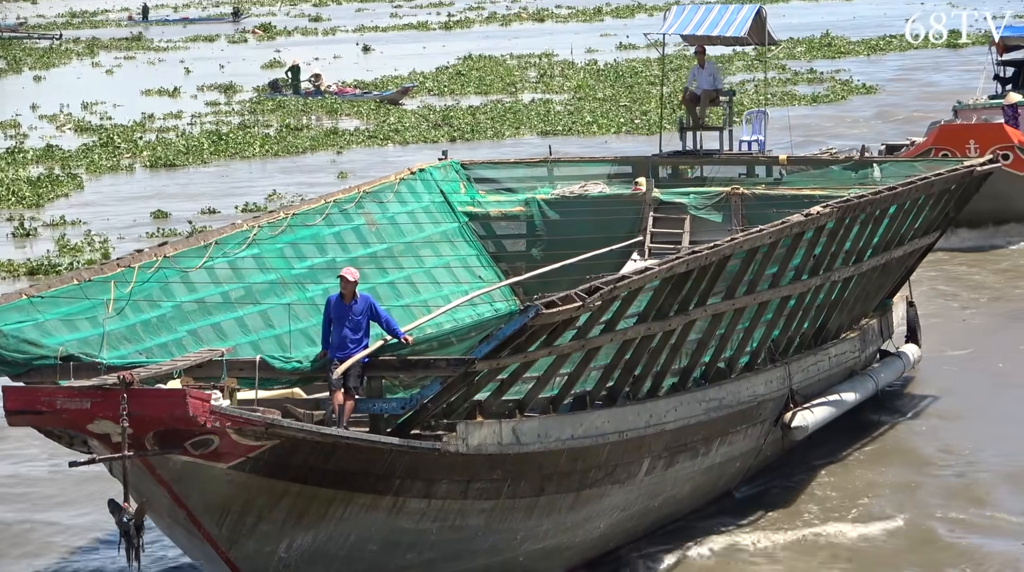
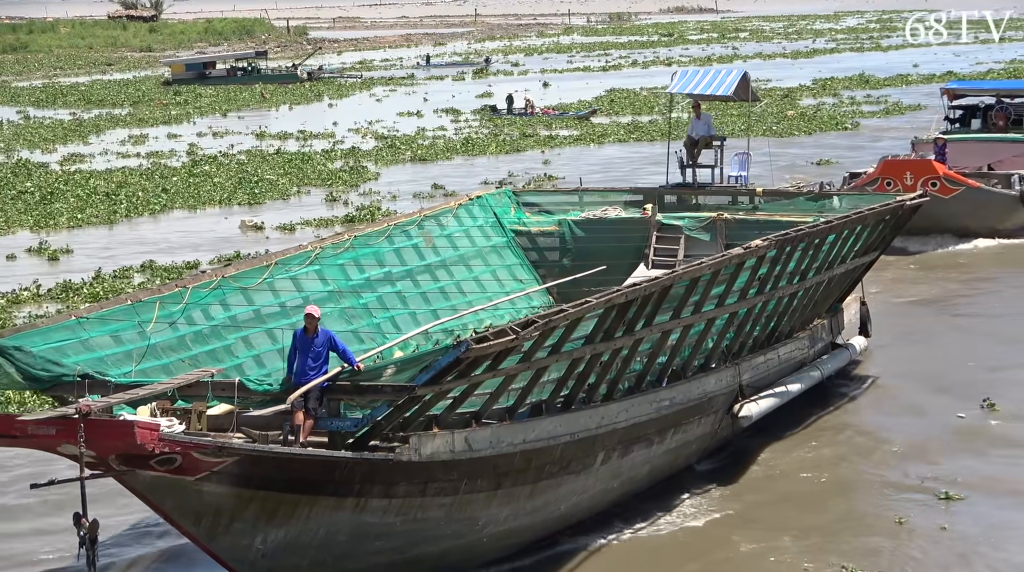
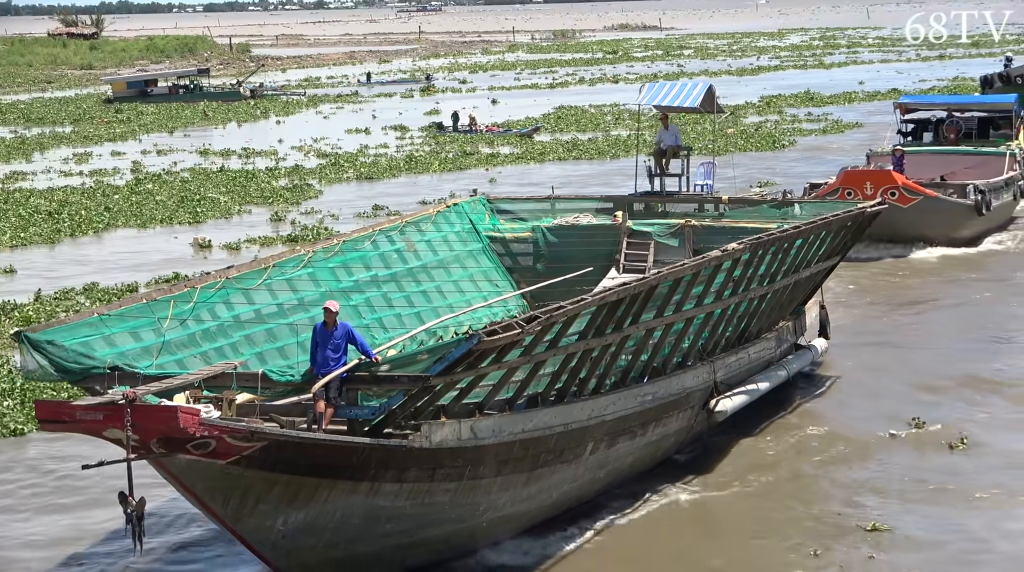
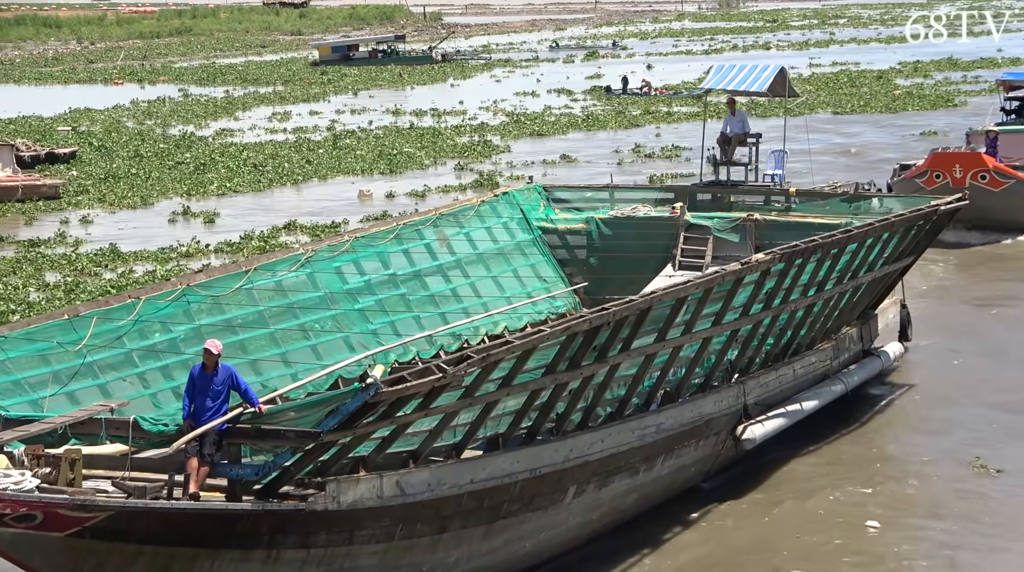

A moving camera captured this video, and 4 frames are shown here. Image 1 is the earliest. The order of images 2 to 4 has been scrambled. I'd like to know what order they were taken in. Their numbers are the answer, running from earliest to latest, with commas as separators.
3, 2, 4
